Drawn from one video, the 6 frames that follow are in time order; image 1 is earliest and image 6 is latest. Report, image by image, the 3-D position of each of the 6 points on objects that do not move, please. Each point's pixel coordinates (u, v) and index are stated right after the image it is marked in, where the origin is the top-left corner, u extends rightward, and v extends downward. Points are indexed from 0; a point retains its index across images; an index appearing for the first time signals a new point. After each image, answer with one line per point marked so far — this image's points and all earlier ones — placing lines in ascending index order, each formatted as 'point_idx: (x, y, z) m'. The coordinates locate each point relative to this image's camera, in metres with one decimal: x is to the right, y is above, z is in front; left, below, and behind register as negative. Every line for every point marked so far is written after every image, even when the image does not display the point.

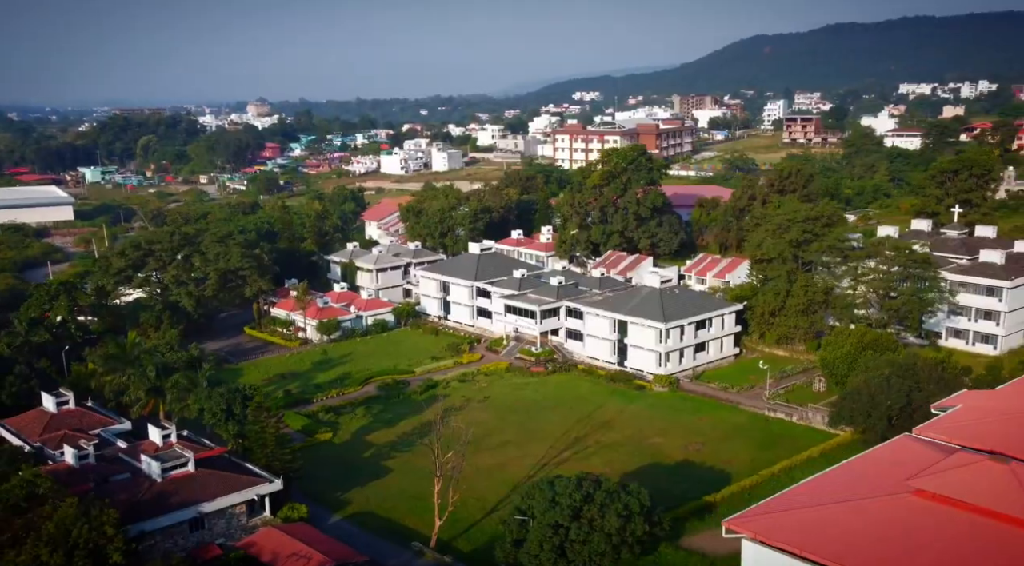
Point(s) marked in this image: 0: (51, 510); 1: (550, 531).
0: (-9.0, -4.4, +18.6) m
1: (+0.9, -4.8, +18.4) m
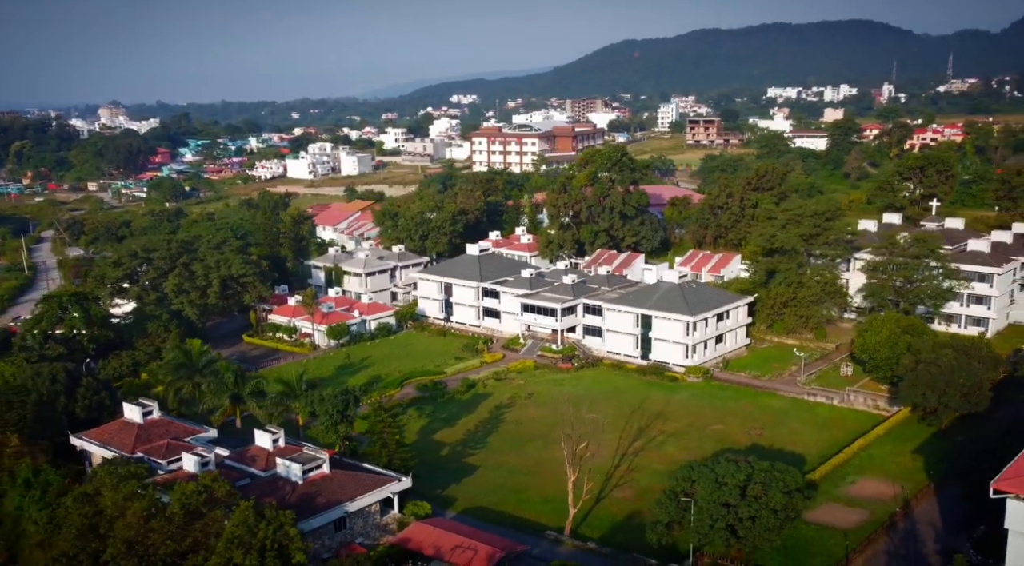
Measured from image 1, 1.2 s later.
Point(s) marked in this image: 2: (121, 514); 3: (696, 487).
0: (-5.5, -4.5, +18.6) m
1: (+4.4, -4.6, +19.4) m
2: (-7.6, -4.5, +18.6) m
3: (+4.0, -4.3, +20.0) m
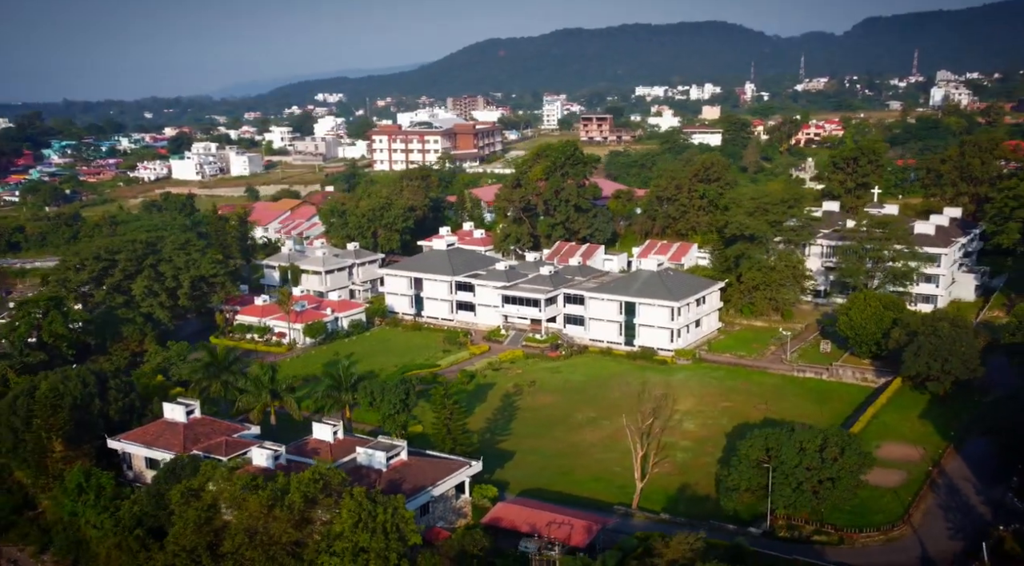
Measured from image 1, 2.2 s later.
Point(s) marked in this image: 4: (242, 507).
0: (-3.3, -4.3, +18.8) m
1: (+6.4, -4.2, +20.8) m
2: (-5.3, -4.4, +18.5) m
3: (+6.0, -3.8, +21.3) m
4: (-5.2, -4.3, +18.5) m
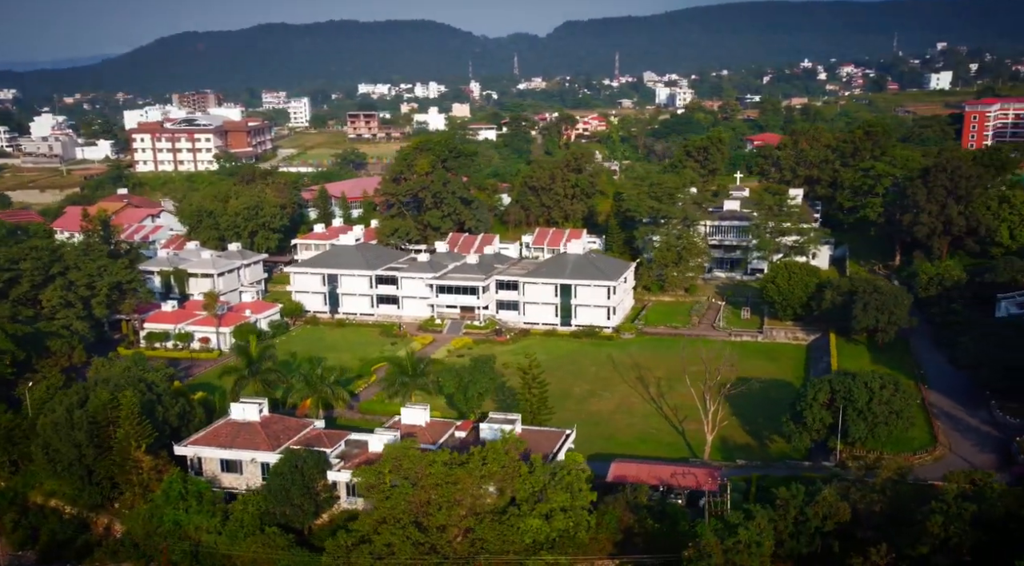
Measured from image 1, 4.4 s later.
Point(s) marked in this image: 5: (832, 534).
0: (+0.4, -3.9, +19.8) m
1: (+9.2, -3.2, +24.4) m
2: (-1.5, -4.0, +19.1) m
3: (+8.6, -2.9, +24.8) m
4: (-1.4, -4.0, +19.1) m
5: (+6.3, -4.9, +18.4) m
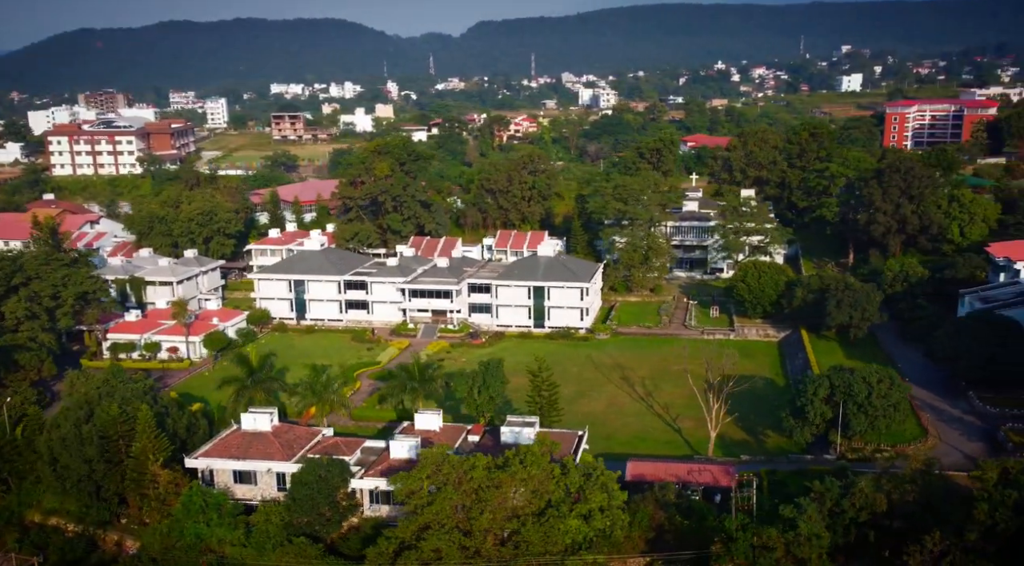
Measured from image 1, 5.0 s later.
0: (+1.1, -4.0, +20.1) m
1: (+9.5, -3.2, +25.4) m
2: (-0.7, -4.2, +19.2) m
3: (+8.9, -2.9, +25.7) m
4: (-0.6, -4.1, +19.2) m
5: (+7.2, -4.9, +19.2) m
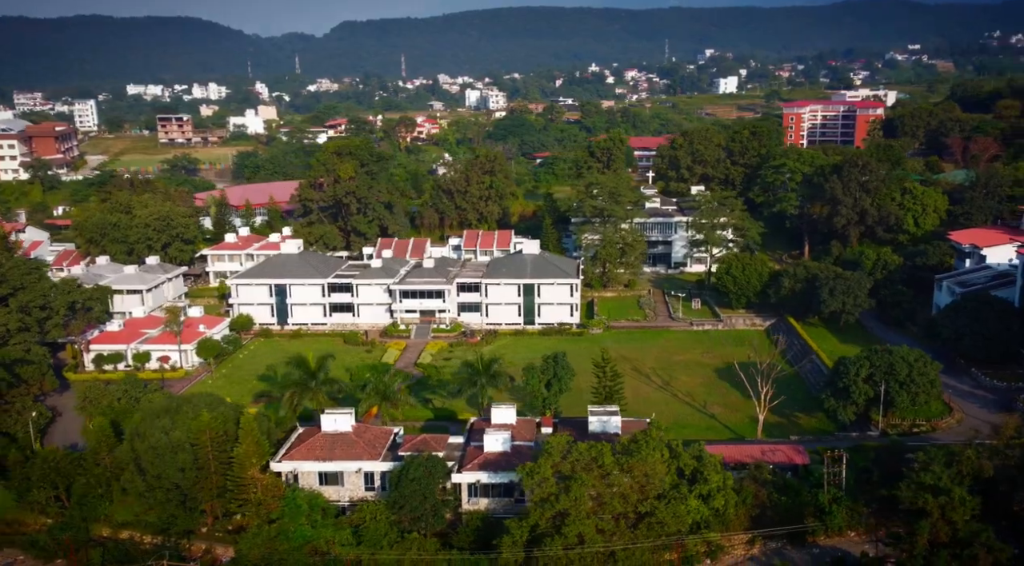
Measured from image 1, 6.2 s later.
0: (+3.7, -3.8, +21.0) m
1: (+11.3, -2.8, +27.2) m
2: (+2.0, -4.0, +19.9) m
3: (+10.7, -2.5, +27.5) m
4: (+2.1, -4.0, +19.9) m
5: (+9.8, -4.5, +20.8) m
